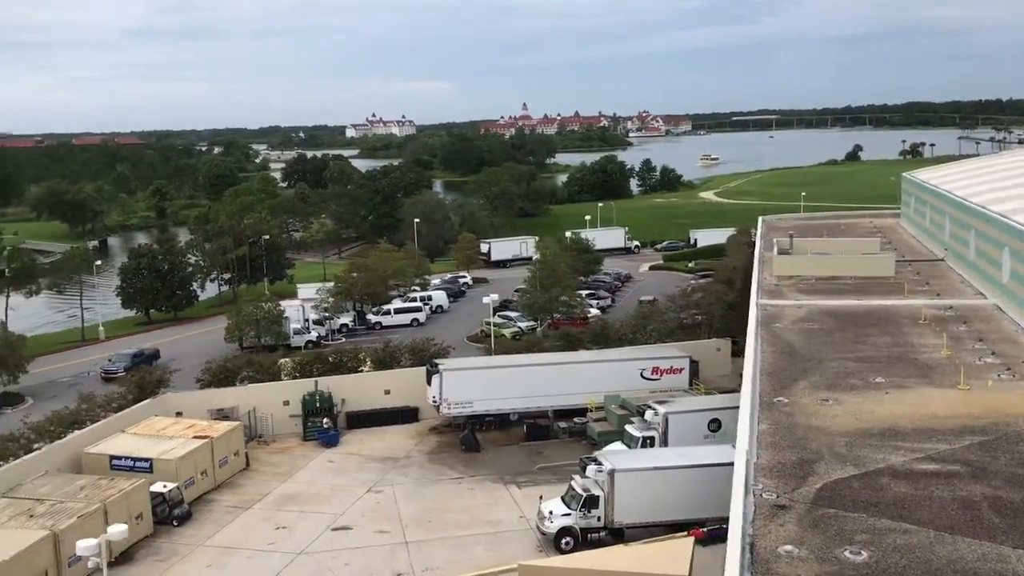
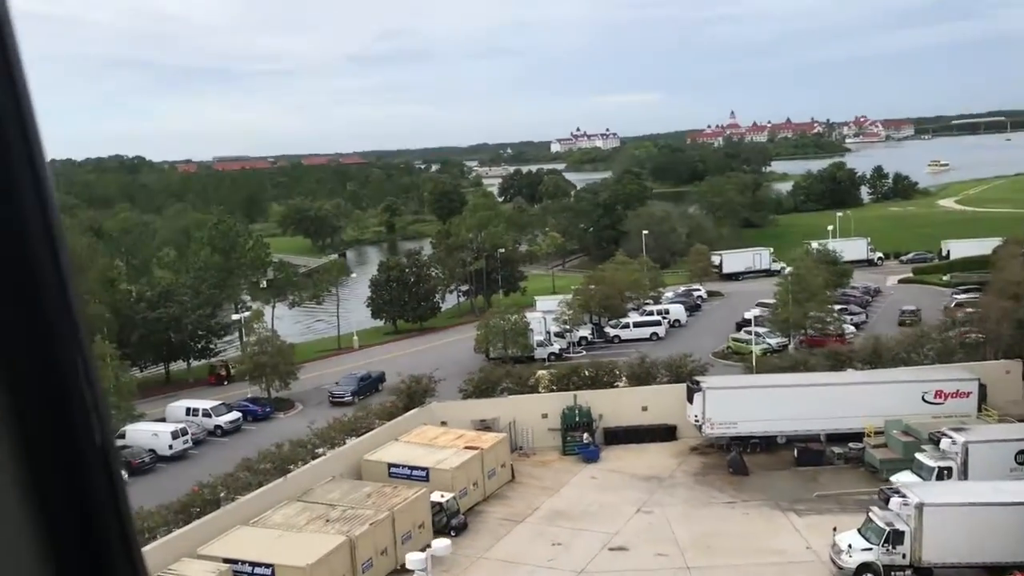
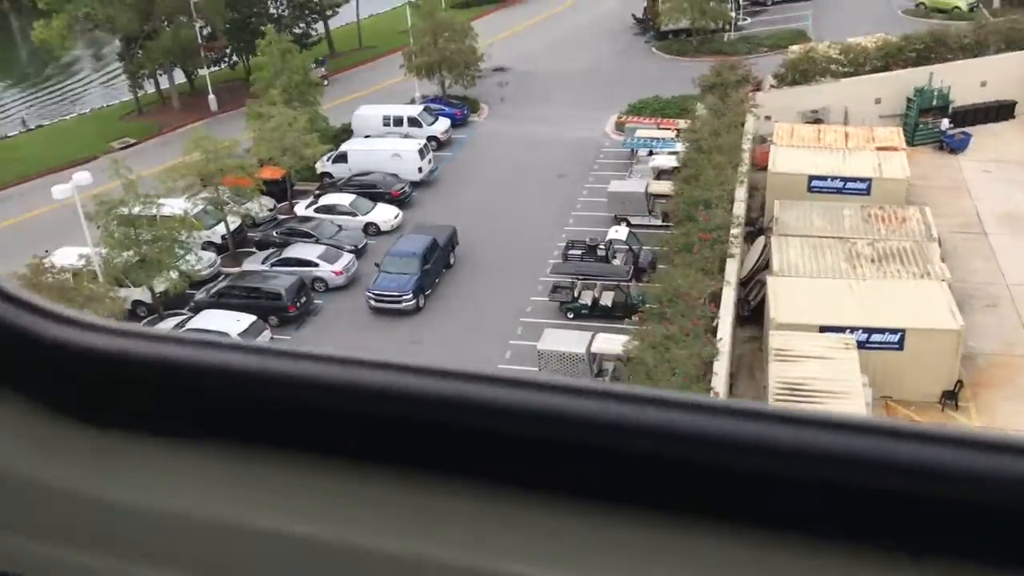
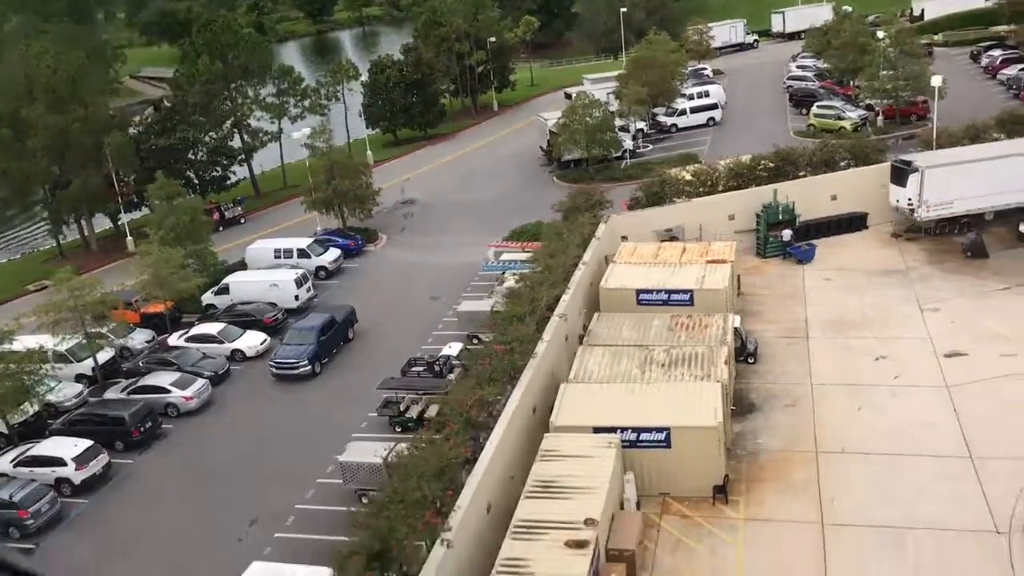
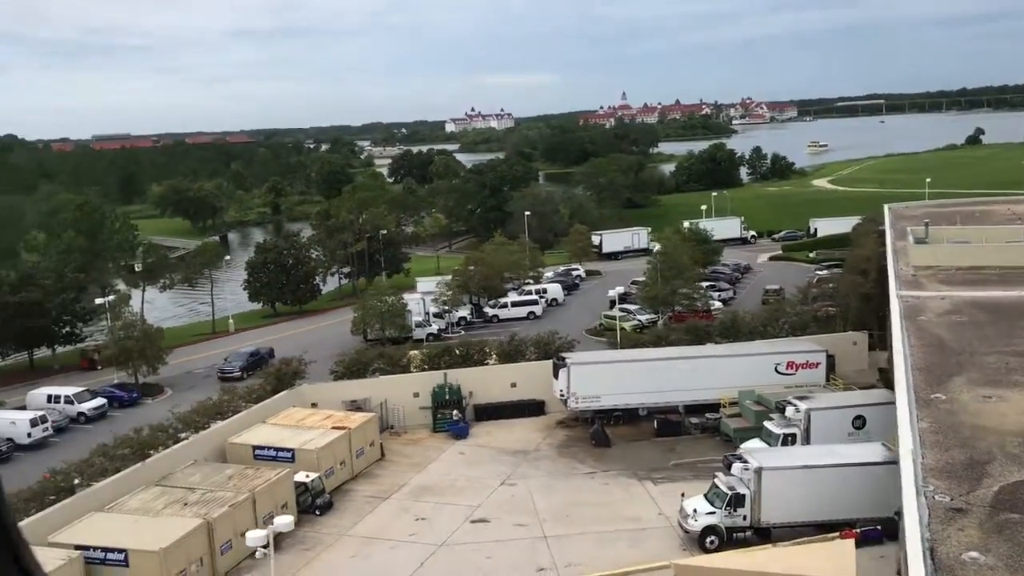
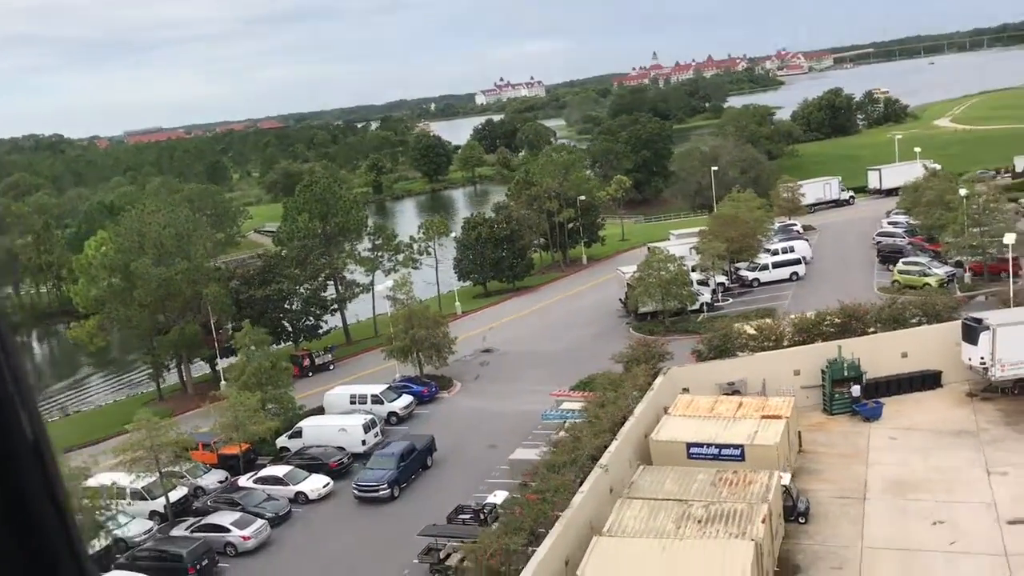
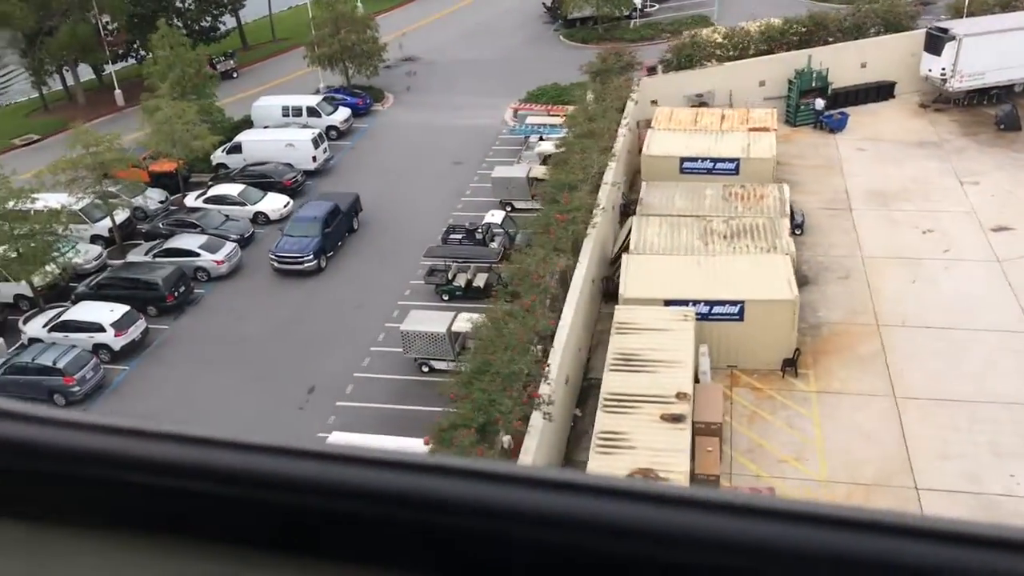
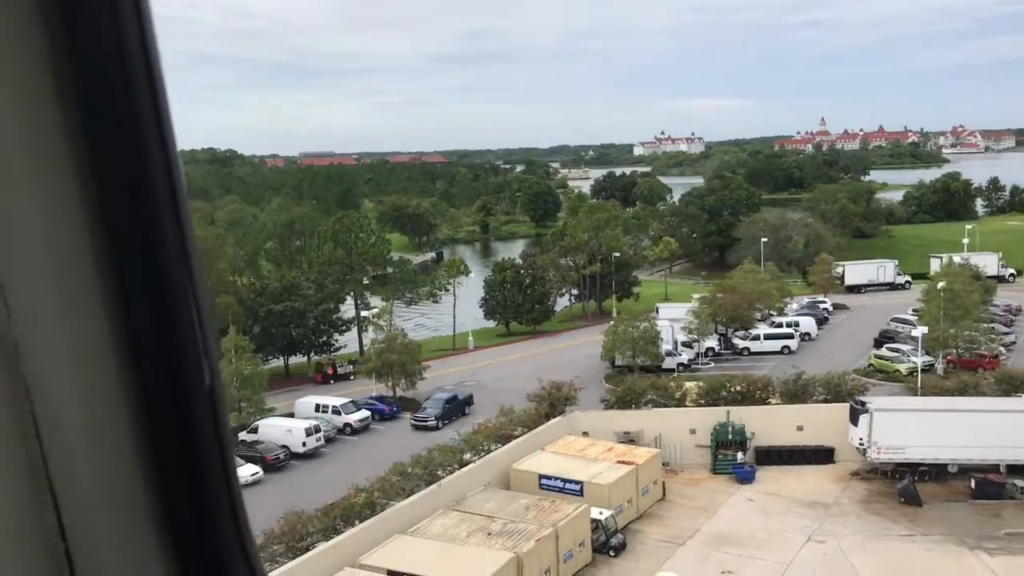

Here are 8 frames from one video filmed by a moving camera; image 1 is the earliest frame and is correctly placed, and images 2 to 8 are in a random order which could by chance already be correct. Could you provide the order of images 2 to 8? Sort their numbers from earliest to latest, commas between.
5, 2, 8, 6, 4, 7, 3
